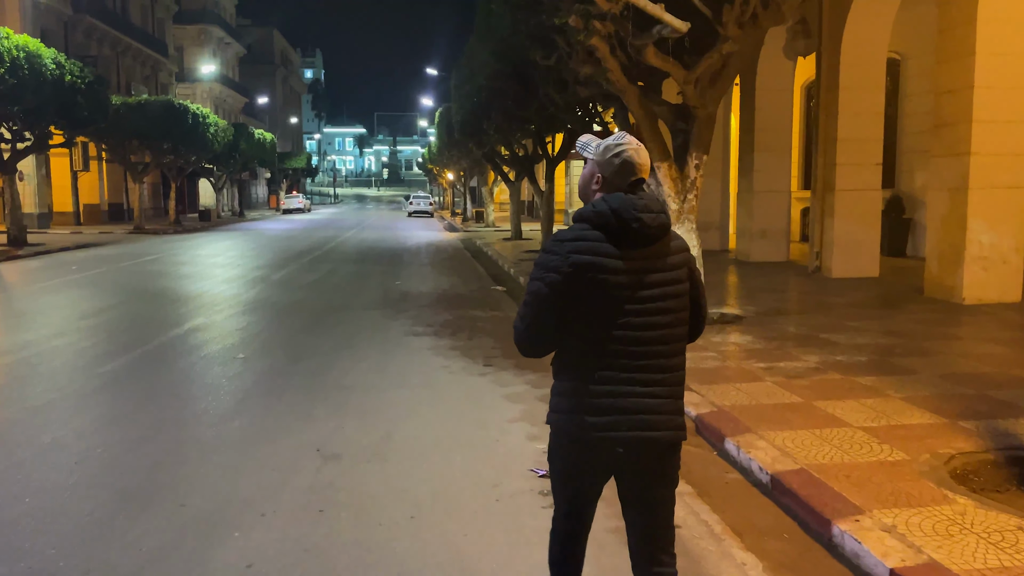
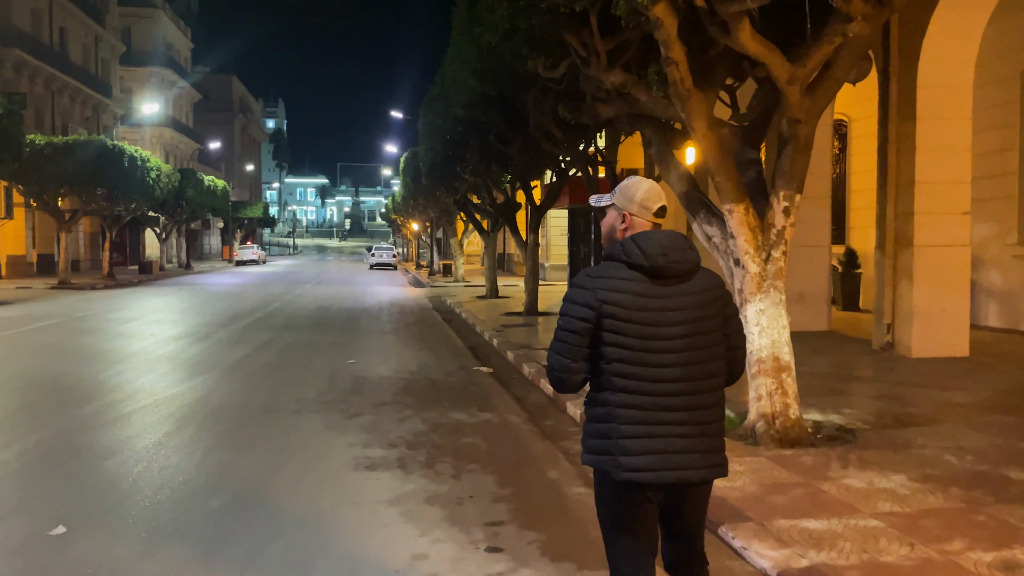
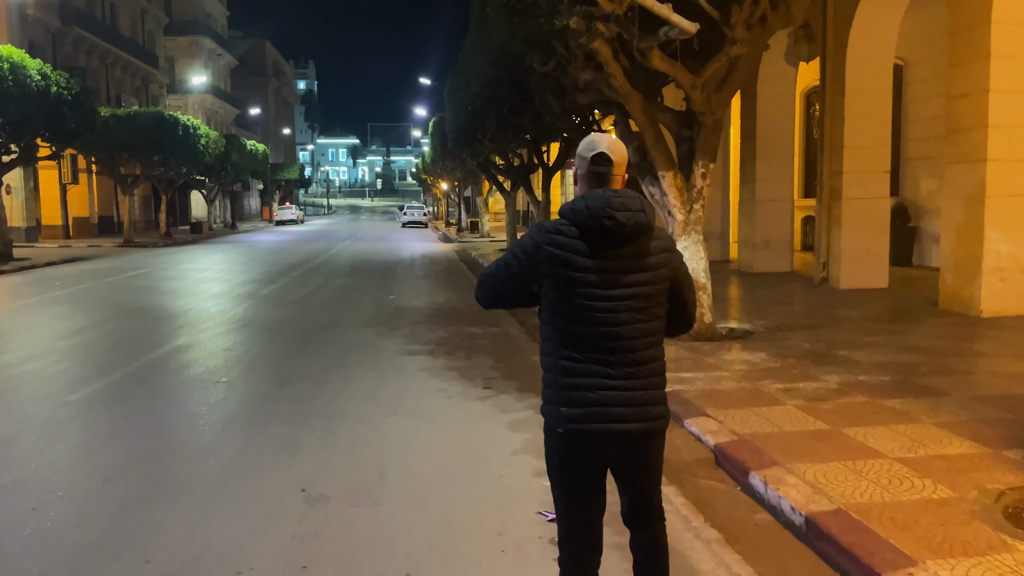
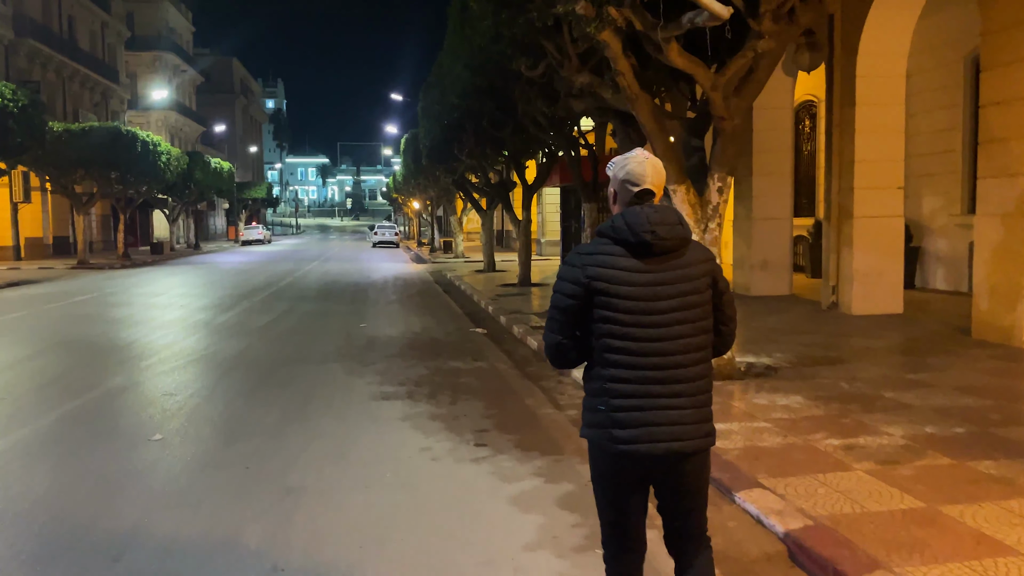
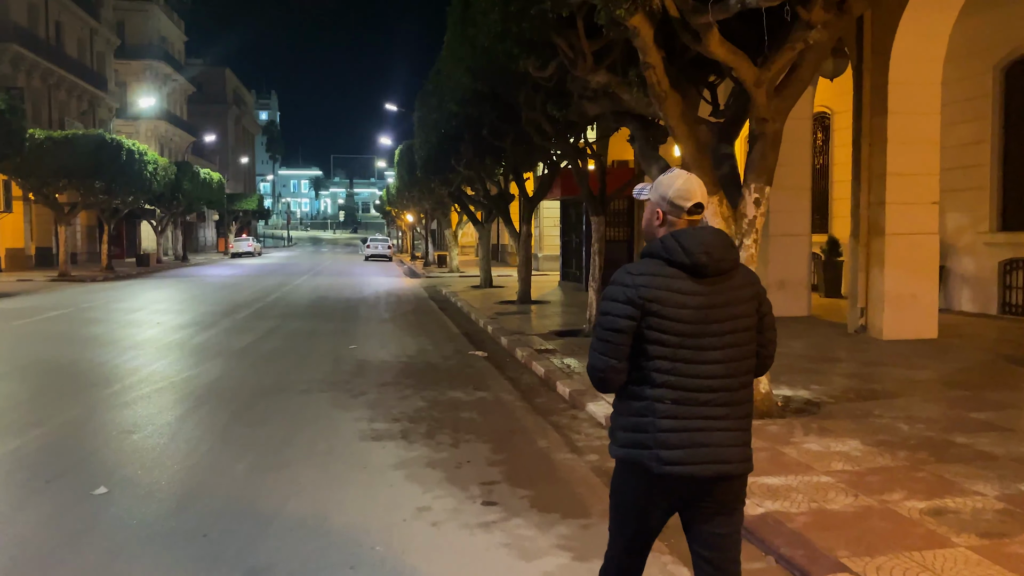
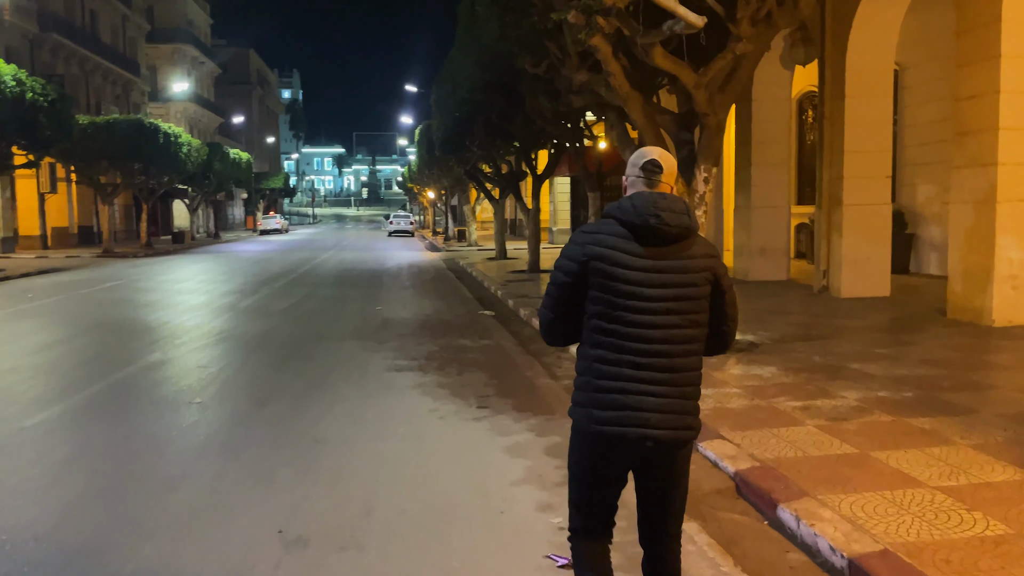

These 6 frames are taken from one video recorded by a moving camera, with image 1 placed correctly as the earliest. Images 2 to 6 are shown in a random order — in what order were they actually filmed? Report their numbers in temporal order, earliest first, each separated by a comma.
3, 6, 4, 5, 2
